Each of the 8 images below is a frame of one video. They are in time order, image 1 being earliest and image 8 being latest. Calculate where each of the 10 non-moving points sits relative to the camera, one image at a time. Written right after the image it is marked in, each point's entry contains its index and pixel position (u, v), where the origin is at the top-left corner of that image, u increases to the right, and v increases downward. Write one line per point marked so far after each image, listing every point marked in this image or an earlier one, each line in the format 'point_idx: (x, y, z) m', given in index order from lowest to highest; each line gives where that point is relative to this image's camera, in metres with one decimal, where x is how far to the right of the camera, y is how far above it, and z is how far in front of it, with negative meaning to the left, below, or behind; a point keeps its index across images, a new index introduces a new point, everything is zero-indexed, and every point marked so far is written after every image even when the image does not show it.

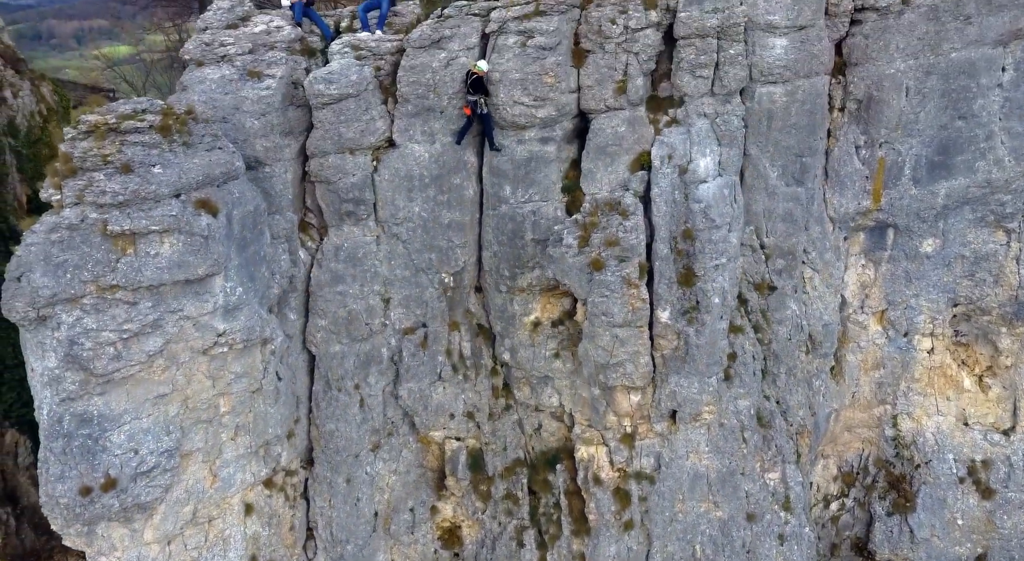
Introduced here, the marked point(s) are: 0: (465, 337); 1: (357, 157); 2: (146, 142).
0: (-1.0, -1.2, +18.9) m
1: (-3.2, +2.6, +17.8) m
2: (-6.1, +2.3, +14.4) m
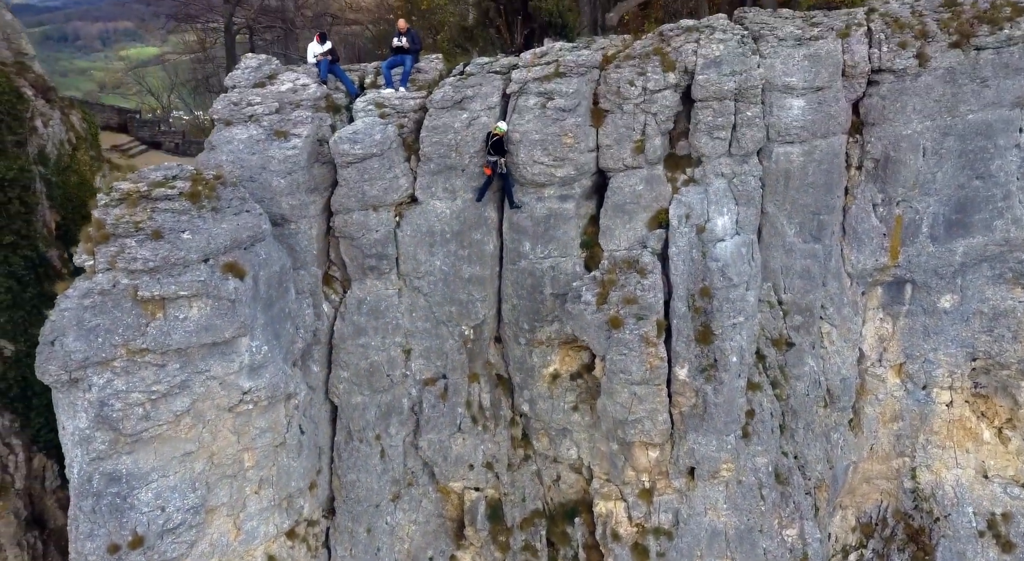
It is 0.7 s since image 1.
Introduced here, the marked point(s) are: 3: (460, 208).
0: (-0.6, -2.4, +19.2) m
1: (-2.8, +1.4, +18.2) m
2: (-5.8, +1.2, +14.9) m
3: (-1.1, +1.6, +18.3) m
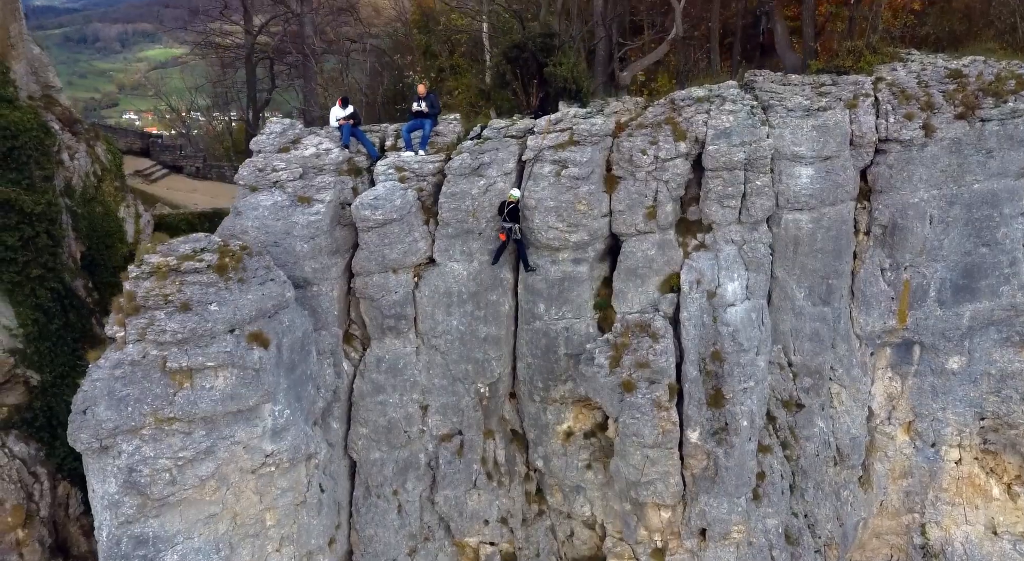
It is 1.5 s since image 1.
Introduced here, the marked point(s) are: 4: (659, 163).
0: (-0.3, -3.7, +19.6) m
1: (-2.5, +0.1, +18.7) m
2: (-5.6, 0.0, +15.5) m
3: (-0.8, +0.3, +18.8) m
4: (+3.1, +2.5, +18.1) m
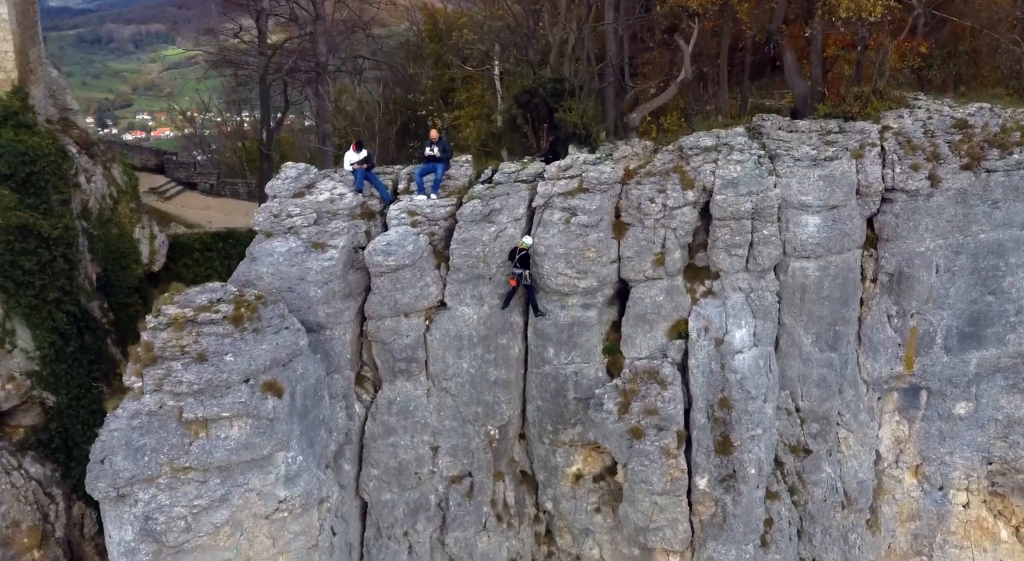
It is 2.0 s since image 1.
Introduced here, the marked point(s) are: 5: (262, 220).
0: (-0.1, -4.7, +19.8) m
1: (-2.2, -0.9, +19.0) m
2: (-5.4, -0.9, +15.8) m
3: (-0.6, -0.7, +19.1) m
4: (+3.3, +1.5, +18.3) m
5: (-5.5, +1.4, +19.1) m
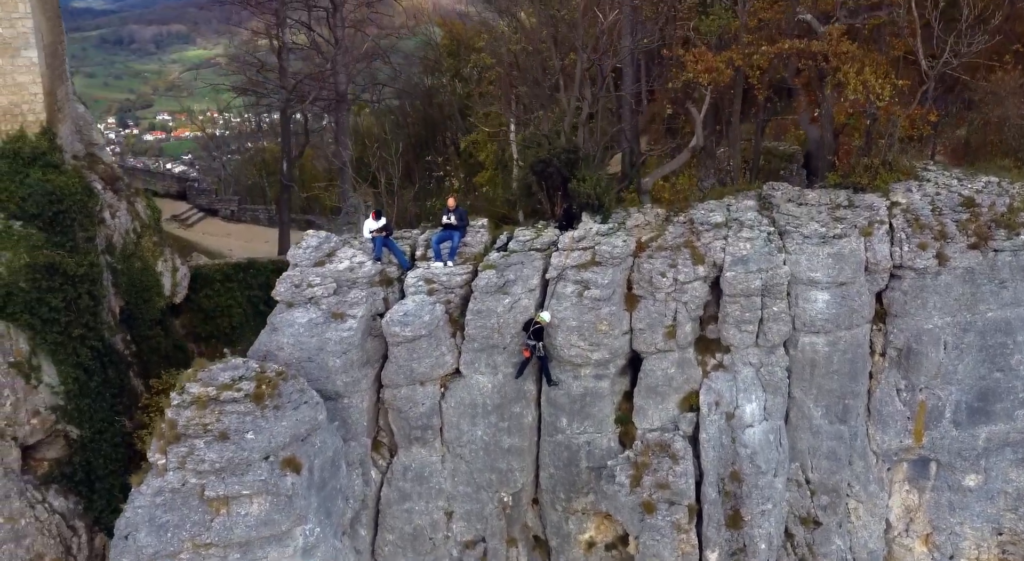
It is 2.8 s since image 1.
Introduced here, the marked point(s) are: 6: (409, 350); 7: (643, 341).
0: (+0.2, -6.3, +20.2) m
1: (-1.9, -2.4, +19.5) m
2: (-5.1, -2.4, +16.3) m
3: (-0.3, -2.3, +19.5) m
4: (+3.6, -0.1, +18.7) m
5: (-5.2, -0.2, +19.6) m
6: (-2.3, -1.5, +19.2) m
7: (+2.9, -1.4, +18.9) m
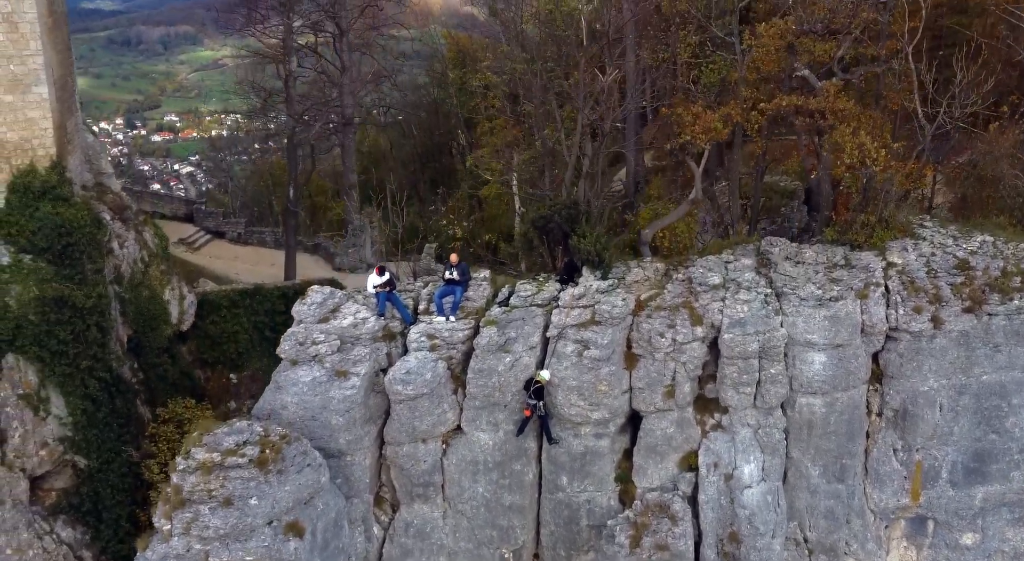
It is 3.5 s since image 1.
0: (+0.2, -7.7, +20.3) m
1: (-1.9, -3.8, +19.7) m
2: (-5.2, -3.8, +16.6) m
3: (-0.3, -3.6, +19.7) m
4: (+3.6, -1.4, +18.9) m
5: (-5.2, -1.5, +19.9) m
6: (-2.3, -2.9, +19.4) m
7: (+2.9, -2.7, +19.1) m
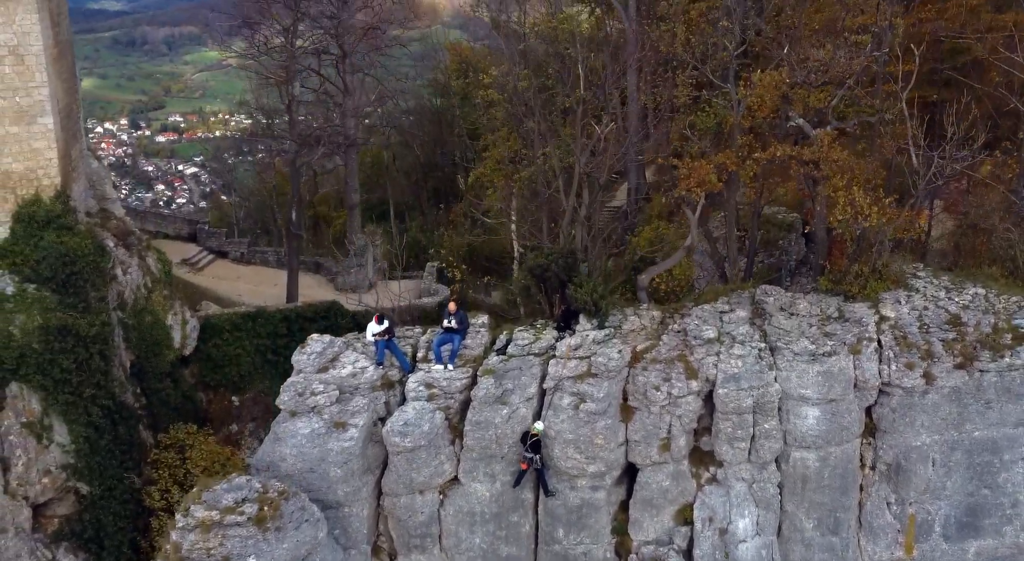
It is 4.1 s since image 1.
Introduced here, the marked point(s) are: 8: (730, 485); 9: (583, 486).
0: (+0.2, -8.9, +20.5) m
1: (-2.0, -5.0, +19.9) m
2: (-5.2, -4.9, +16.7) m
3: (-0.3, -4.9, +19.9) m
4: (+3.5, -2.6, +19.1) m
5: (-5.3, -2.8, +20.1) m
6: (-2.4, -4.1, +19.6) m
7: (+2.8, -3.9, +19.3) m
8: (+4.8, -4.5, +19.0) m
9: (+1.6, -4.7, +19.5) m
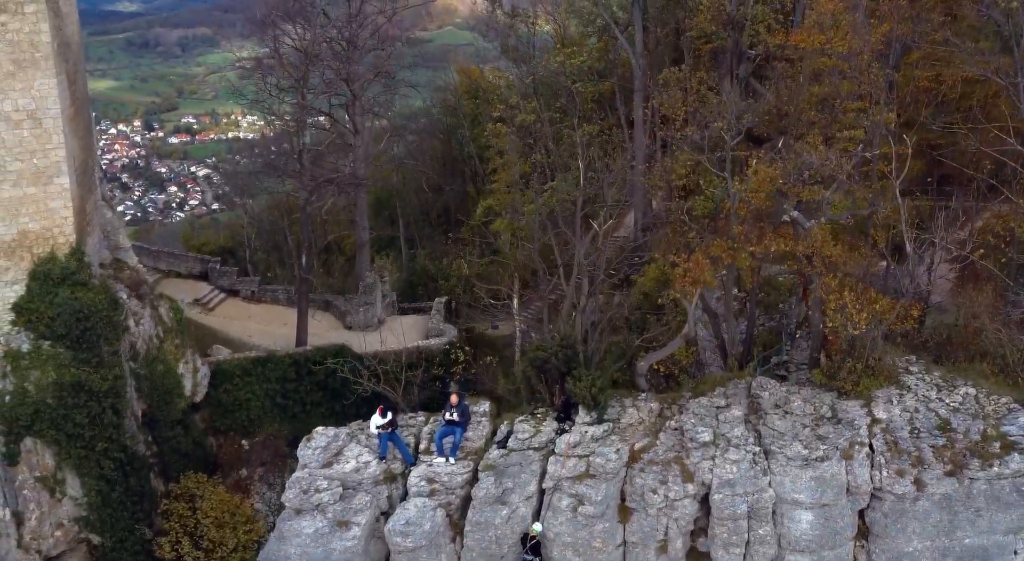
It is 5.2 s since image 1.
0: (+0.2, -11.3, +20.8) m
1: (-2.0, -7.4, +20.3) m
2: (-5.3, -7.3, +17.2) m
3: (-0.3, -7.3, +20.3) m
4: (+3.5, -5.0, +19.5) m
5: (-5.3, -5.2, +20.7) m
6: (-2.4, -6.5, +20.1) m
7: (+2.8, -6.3, +19.7) m
8: (+4.8, -6.8, +19.4) m
9: (+1.6, -7.1, +19.9) m
